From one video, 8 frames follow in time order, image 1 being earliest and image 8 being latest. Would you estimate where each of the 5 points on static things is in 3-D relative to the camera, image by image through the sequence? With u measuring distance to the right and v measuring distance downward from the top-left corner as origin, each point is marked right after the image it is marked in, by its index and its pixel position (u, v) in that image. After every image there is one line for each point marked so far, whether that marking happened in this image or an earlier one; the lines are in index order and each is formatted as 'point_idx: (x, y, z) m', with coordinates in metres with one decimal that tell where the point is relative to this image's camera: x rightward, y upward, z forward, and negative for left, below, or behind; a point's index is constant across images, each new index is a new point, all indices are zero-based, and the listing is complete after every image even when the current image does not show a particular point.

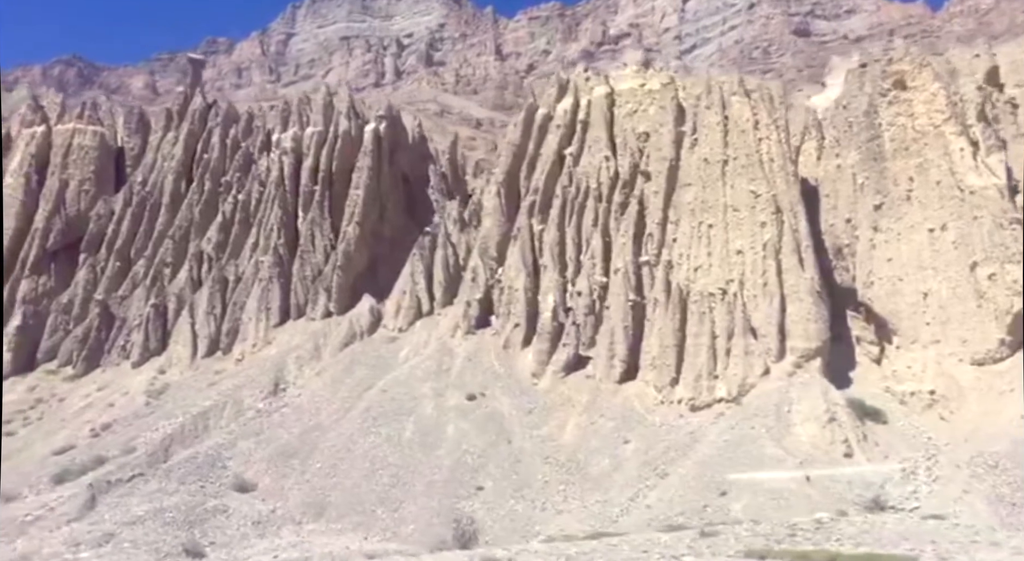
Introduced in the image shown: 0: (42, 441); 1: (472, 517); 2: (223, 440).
0: (-11.4, -4.0, +19.9) m
1: (-0.6, -3.9, +13.3) m
2: (-6.1, -3.4, +17.3) m
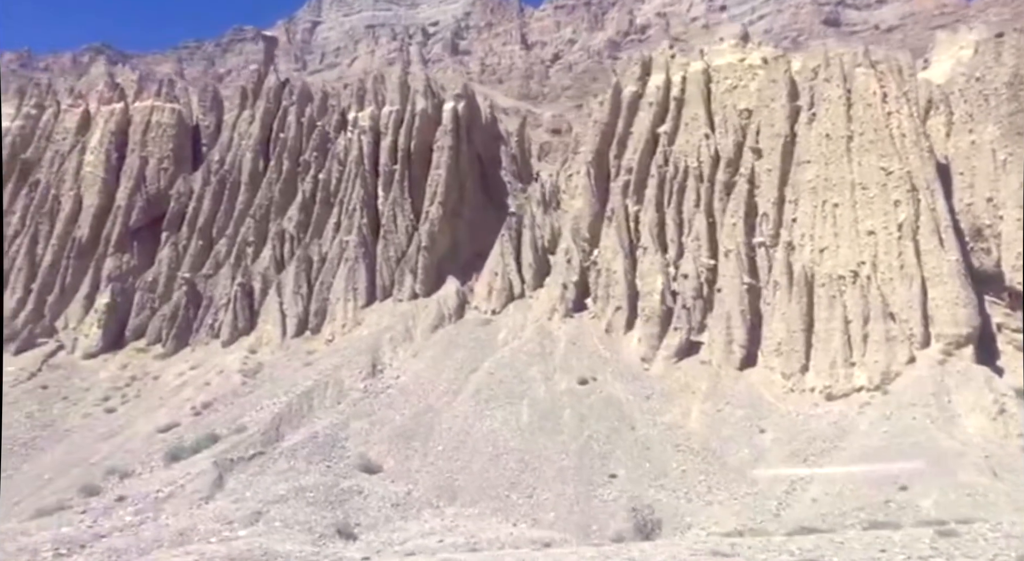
0: (-8.9, -3.4, +19.7) m
1: (+1.6, -3.5, +12.6) m
2: (-3.6, -2.9, +16.9) m
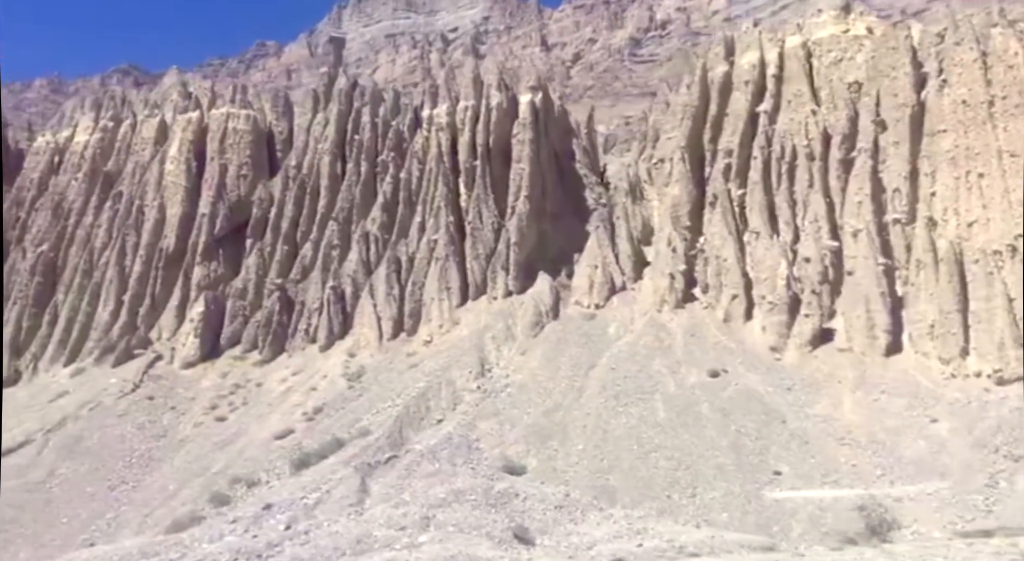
0: (-6.0, -3.5, +19.3) m
1: (+4.1, -3.2, +11.7) m
2: (-1.0, -2.8, +16.3) m
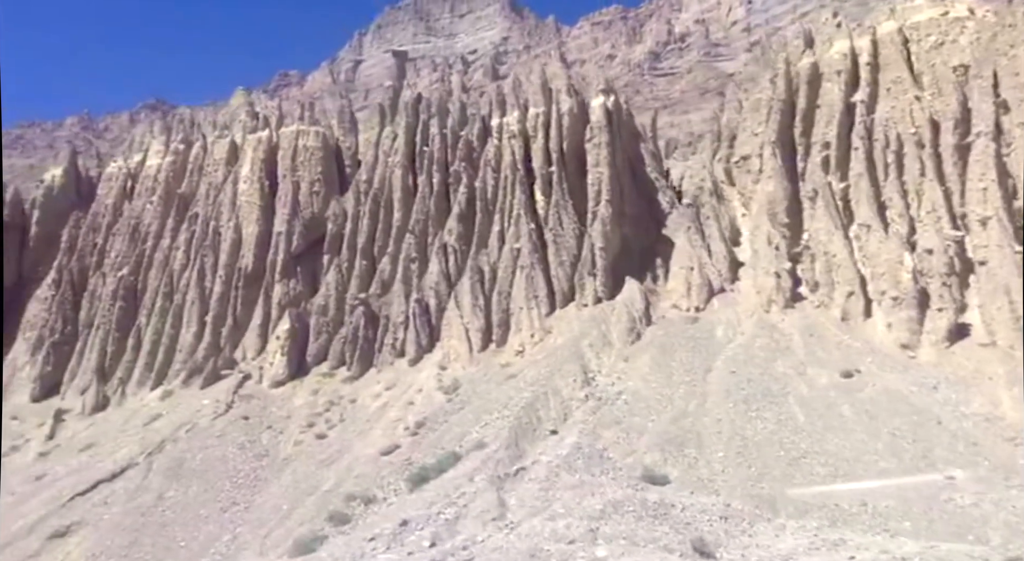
0: (-3.5, -3.8, +18.8) m
1: (+6.2, -3.0, +10.7) m
2: (+1.4, -2.9, +15.5) m
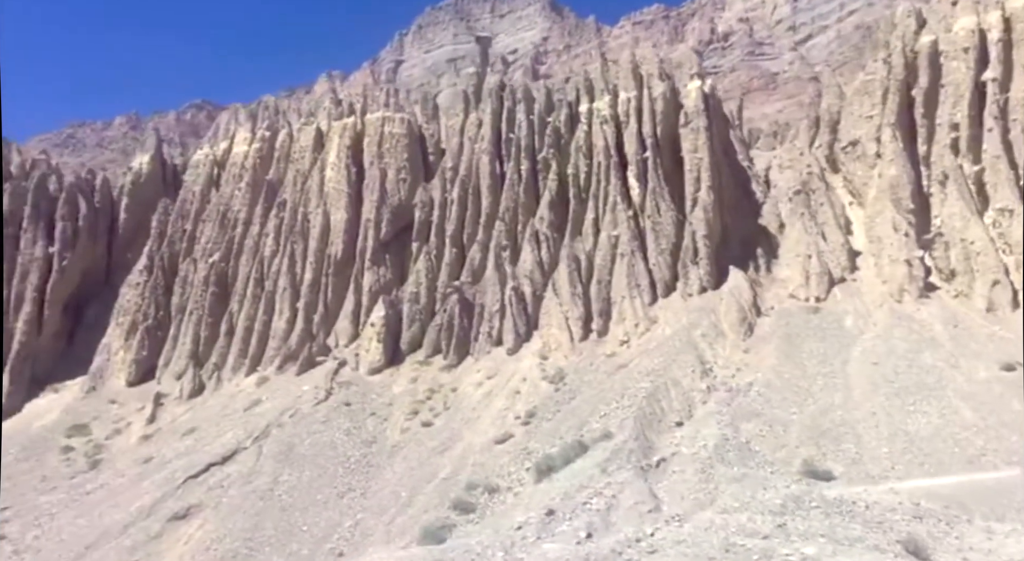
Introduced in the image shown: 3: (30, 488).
0: (-0.9, -3.5, +18.2) m
1: (+8.3, -2.8, +9.5) m
2: (+3.8, -2.6, +14.6) m
3: (-12.2, -5.3, +20.8) m
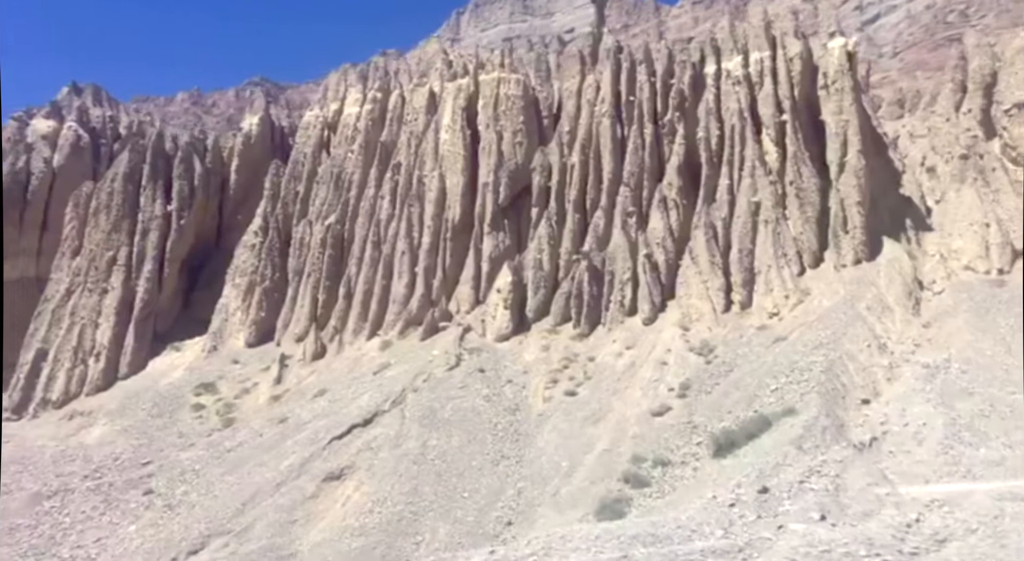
0: (+2.4, -2.6, +17.1) m
1: (+10.8, -2.4, +7.7) m
2: (+6.7, -1.9, +13.1) m
3: (-8.7, -4.1, +20.7) m
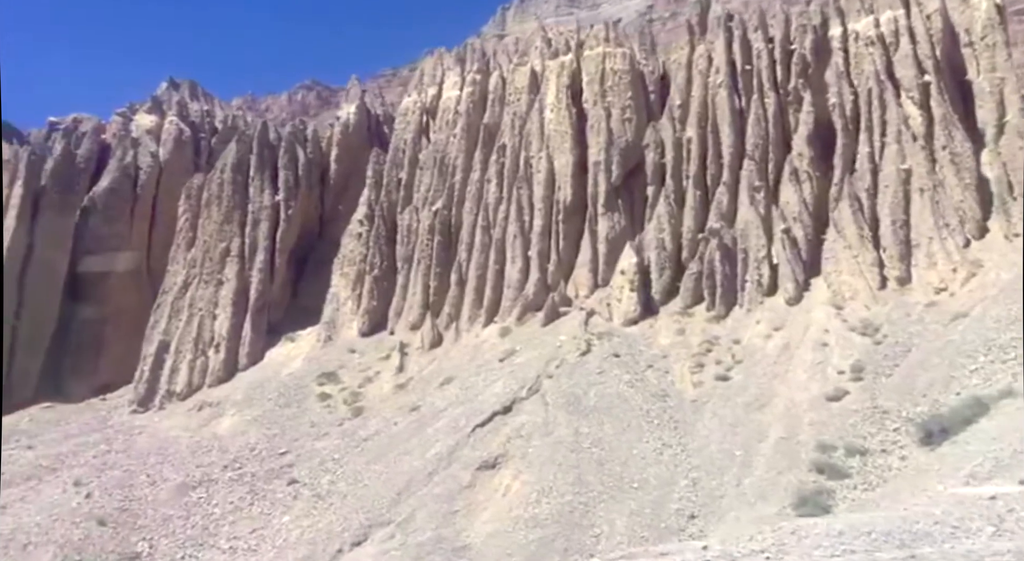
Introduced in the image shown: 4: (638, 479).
0: (+5.4, -2.1, +15.8) m
1: (+13.1, -1.8, +5.6) m
2: (+9.4, -1.4, +11.4) m
3: (-5.3, -3.8, +20.2) m
4: (+2.1, -3.4, +13.7) m
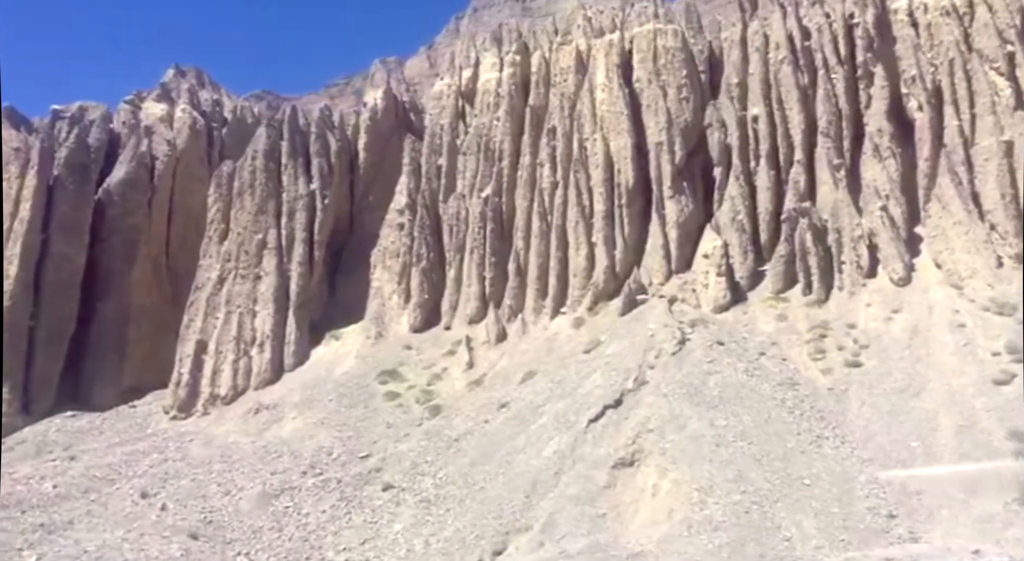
0: (+7.8, -1.7, +14.5) m
1: (+15.7, -1.2, +4.6) m
2: (+11.9, -0.8, +10.3) m
3: (-3.0, -3.5, +18.6) m
4: (+4.5, -3.1, +12.4) m
